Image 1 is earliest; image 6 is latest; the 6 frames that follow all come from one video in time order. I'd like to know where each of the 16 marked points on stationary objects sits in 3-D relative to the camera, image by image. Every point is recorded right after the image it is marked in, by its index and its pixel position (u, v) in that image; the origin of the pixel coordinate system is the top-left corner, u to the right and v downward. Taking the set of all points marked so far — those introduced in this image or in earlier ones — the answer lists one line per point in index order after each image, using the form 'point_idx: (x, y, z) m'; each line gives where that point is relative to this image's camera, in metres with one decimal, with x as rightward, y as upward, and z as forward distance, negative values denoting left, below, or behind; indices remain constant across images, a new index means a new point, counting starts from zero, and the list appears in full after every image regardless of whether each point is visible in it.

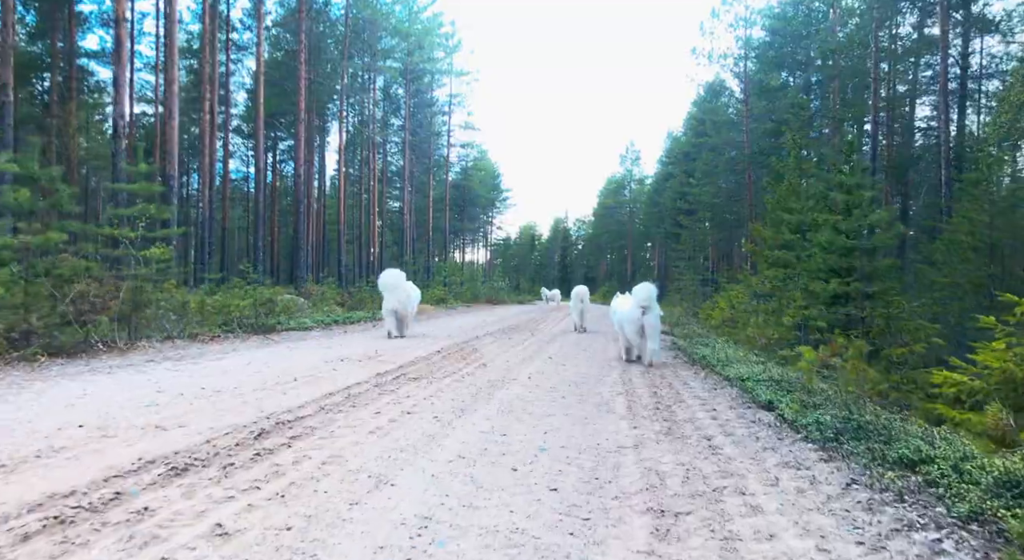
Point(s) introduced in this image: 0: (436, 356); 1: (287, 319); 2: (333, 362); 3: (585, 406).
0: (-0.8, -0.8, +6.2) m
1: (-4.0, -0.7, +11.2) m
2: (-1.7, -0.8, +5.9) m
3: (+0.5, -0.8, +4.1) m
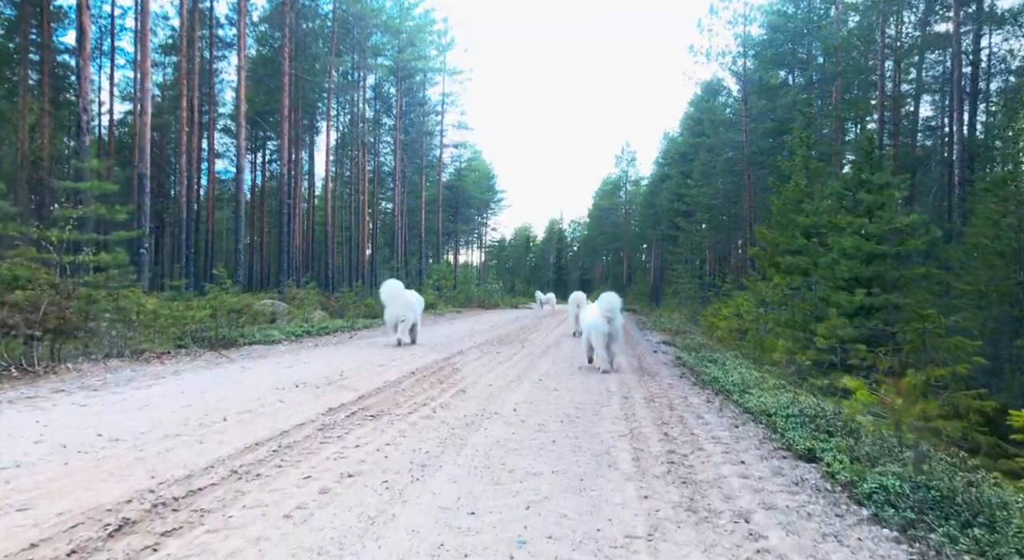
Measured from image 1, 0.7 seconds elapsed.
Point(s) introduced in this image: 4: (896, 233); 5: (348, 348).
0: (-0.9, -0.9, +5.4) m
1: (-4.2, -0.9, +10.4) m
2: (-1.9, -0.9, +5.0) m
3: (+0.4, -0.9, +3.2) m
4: (+4.4, +0.5, +6.9) m
5: (-2.3, -0.9, +8.5) m
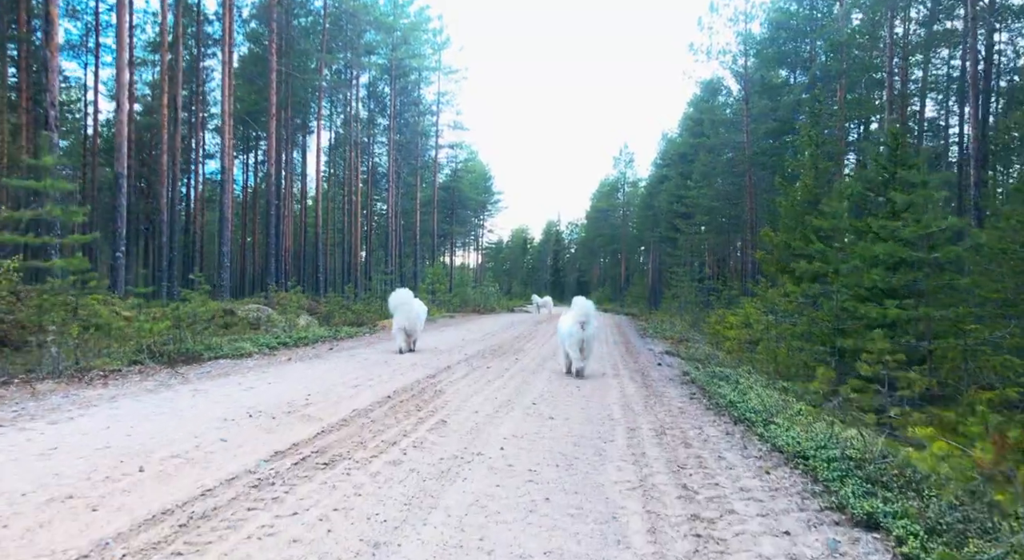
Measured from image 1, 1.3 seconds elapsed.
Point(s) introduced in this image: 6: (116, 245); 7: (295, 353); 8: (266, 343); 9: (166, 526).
0: (-1.0, -1.0, +4.7) m
1: (-4.3, -1.0, +9.7) m
2: (-2.0, -1.0, +4.3) m
3: (+0.3, -1.0, +2.5) m
4: (+4.3, +0.4, +6.2) m
5: (-2.4, -1.0, +7.8) m
6: (-9.6, +0.8, +14.8) m
7: (-3.0, -1.0, +8.3) m
8: (-3.6, -0.9, +9.0) m
9: (-1.3, -0.9, +2.3) m
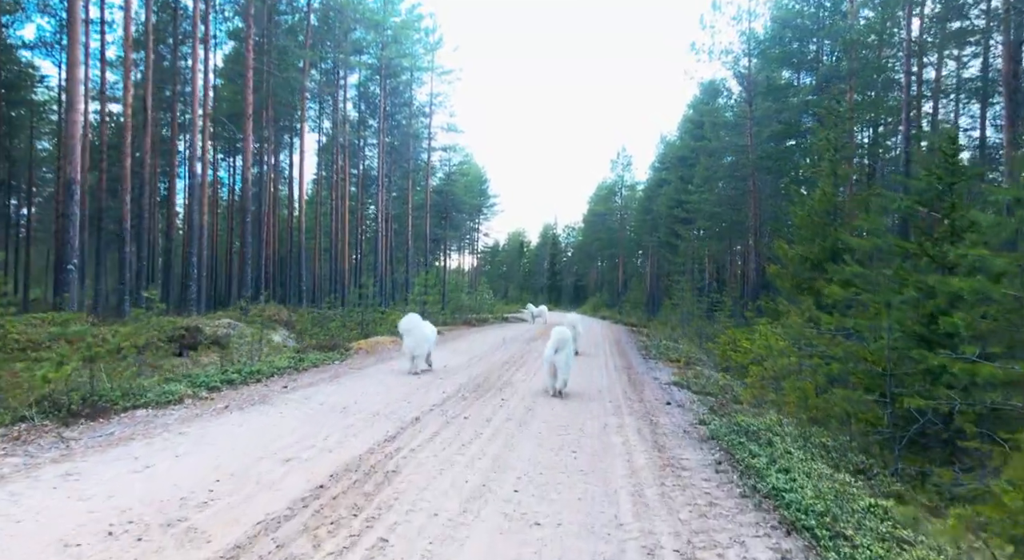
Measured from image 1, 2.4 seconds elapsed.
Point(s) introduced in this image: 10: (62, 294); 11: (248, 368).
0: (-1.2, -1.3, +3.4) m
1: (-4.5, -1.3, +8.3) m
2: (-2.1, -1.3, +3.0) m
3: (+0.1, -1.3, +1.2) m
4: (+4.1, +0.1, +4.9) m
5: (-2.5, -1.4, +6.5) m
6: (-9.9, +0.5, +13.5) m
7: (-3.1, -1.3, +7.0) m
8: (-3.8, -1.3, +7.7) m
9: (-1.5, -1.2, +1.1) m
10: (-9.9, -0.3, +13.5) m
11: (-3.9, -1.3, +8.9) m
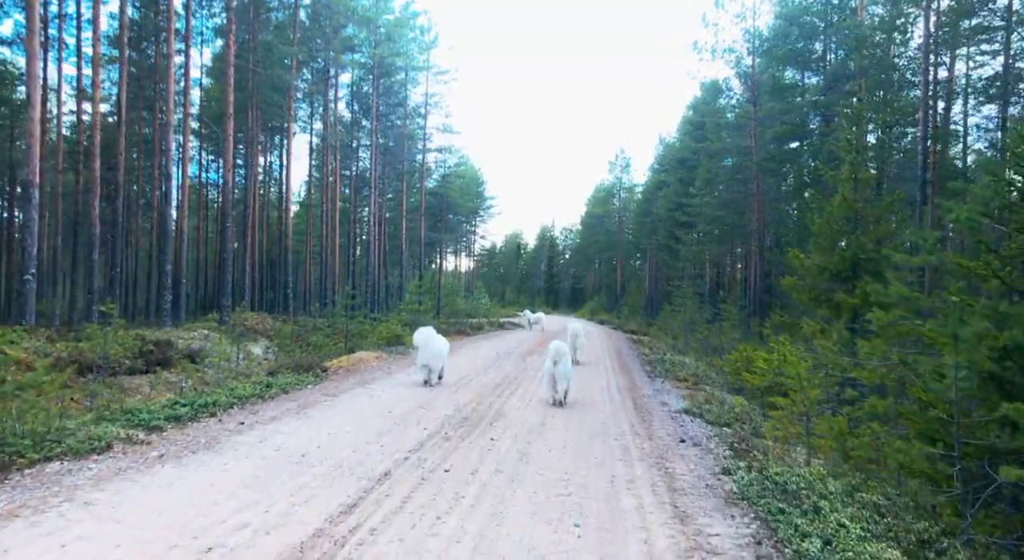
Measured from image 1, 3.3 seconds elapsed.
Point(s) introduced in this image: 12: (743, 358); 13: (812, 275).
0: (-1.3, -1.5, +2.4) m
1: (-4.6, -1.5, +7.3) m
2: (-2.2, -1.5, +2.0) m
3: (+0.1, -1.6, +0.2) m
4: (+4.0, -0.1, +4.0) m
5: (-2.6, -1.6, +5.5) m
6: (-10.0, +0.3, +12.4) m
7: (-3.2, -1.5, +5.9) m
8: (-3.9, -1.5, +6.6) m
9: (-1.6, -1.5, 0.0) m
10: (-10.1, -0.5, +12.4) m
11: (-4.0, -1.5, +7.8) m
12: (+4.2, -1.5, +11.0) m
13: (+5.8, +0.1, +11.7) m
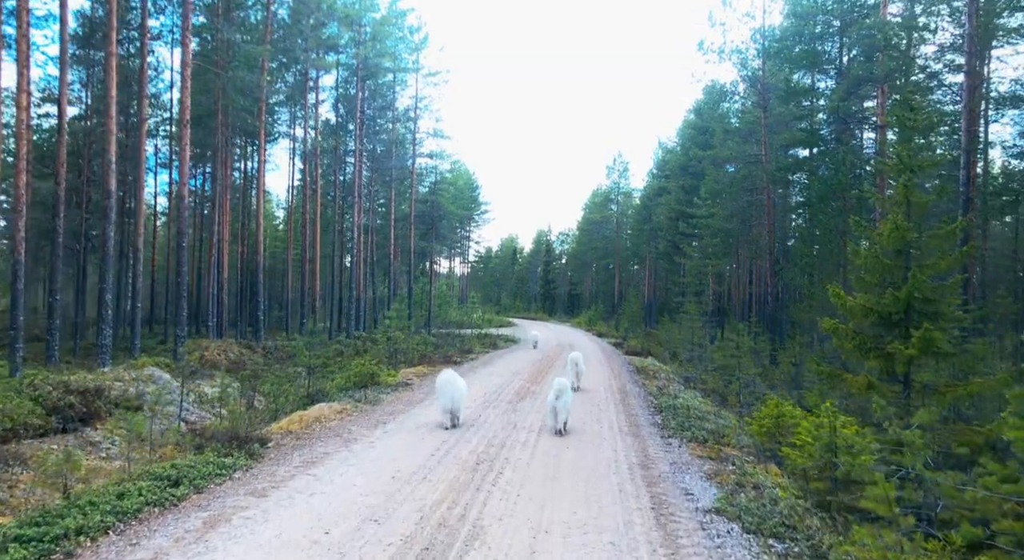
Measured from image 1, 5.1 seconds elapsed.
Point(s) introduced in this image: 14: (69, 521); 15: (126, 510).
0: (-1.4, -2.2, +0.4) m
1: (-4.8, -2.2, +5.3) m
2: (-2.4, -2.2, 0.0) m
3: (-0.1, -2.2, -1.7) m
4: (+3.8, -0.8, +2.0) m
5: (-2.8, -2.3, +3.5) m
6: (-10.2, -0.4, +10.4) m
7: (-3.4, -2.2, +3.9) m
8: (-4.1, -2.2, +4.6) m
9: (-1.7, -2.1, -2.0) m
10: (-10.3, -1.2, +10.4) m
11: (-4.2, -2.2, +5.8) m
12: (+4.0, -2.2, +9.1) m
13: (+5.6, -0.6, +9.8) m
14: (-4.0, -2.2, +5.5) m
15: (-3.7, -2.2, +5.9) m
